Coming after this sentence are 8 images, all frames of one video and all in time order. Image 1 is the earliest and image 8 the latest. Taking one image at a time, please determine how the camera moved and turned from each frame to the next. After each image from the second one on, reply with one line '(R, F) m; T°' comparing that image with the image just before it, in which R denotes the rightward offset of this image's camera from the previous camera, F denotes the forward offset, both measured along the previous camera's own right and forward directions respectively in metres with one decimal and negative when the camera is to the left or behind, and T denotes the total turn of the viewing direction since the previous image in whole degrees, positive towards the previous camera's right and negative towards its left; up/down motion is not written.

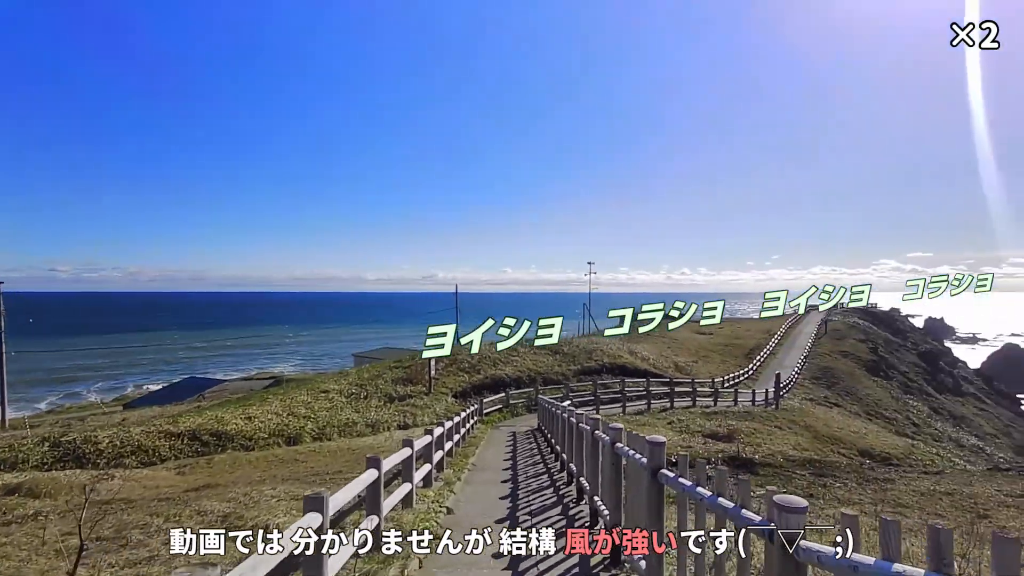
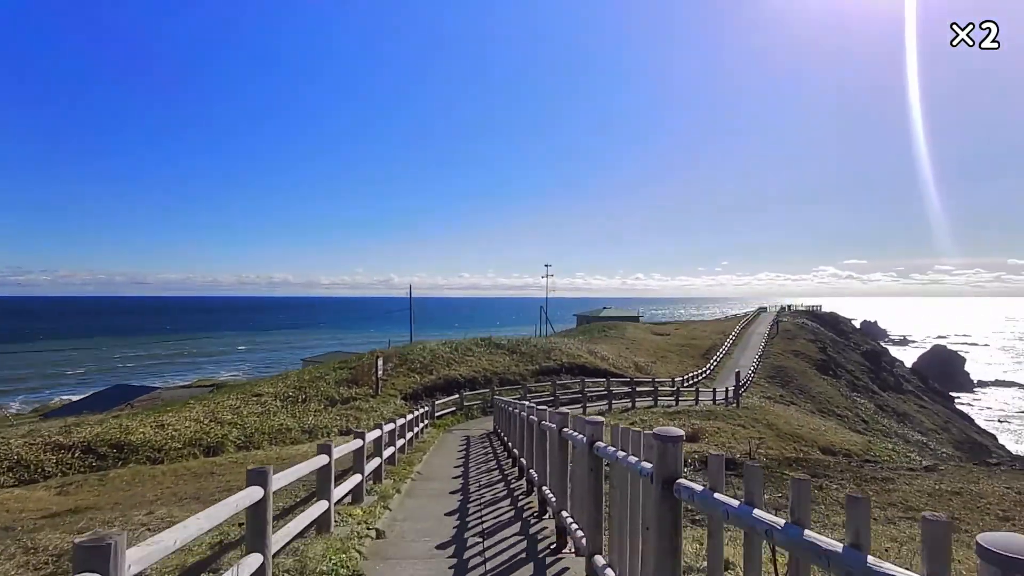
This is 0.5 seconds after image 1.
(+0.1, +1.6) m; +4°
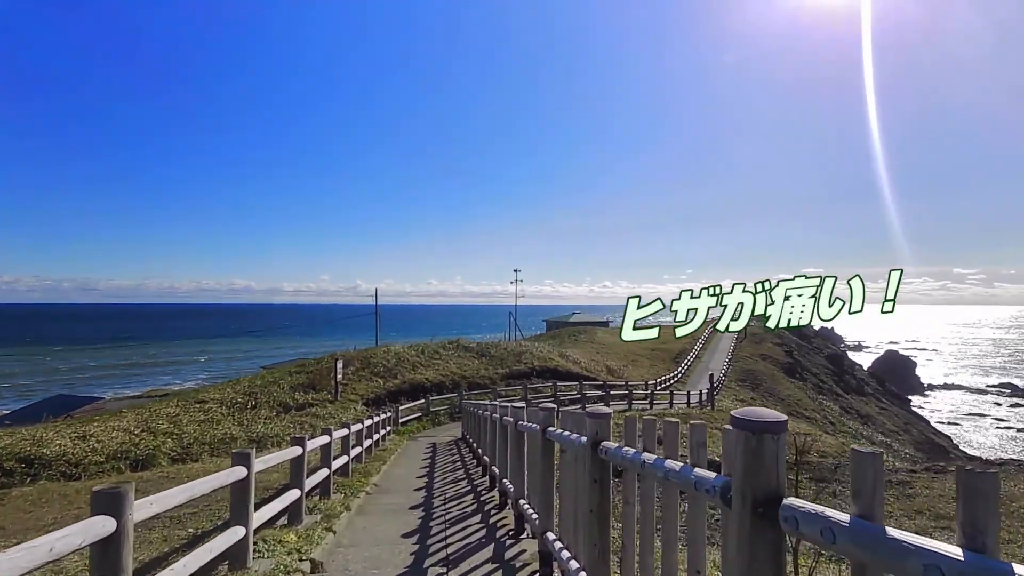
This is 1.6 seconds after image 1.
(0.0, +1.2) m; +3°
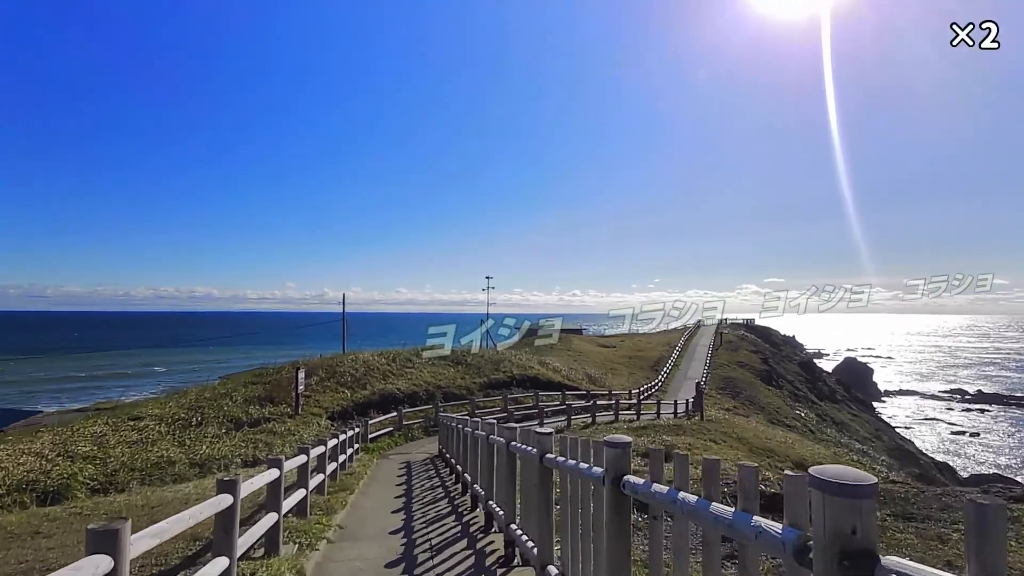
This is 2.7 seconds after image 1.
(-0.4, +1.8) m; +3°
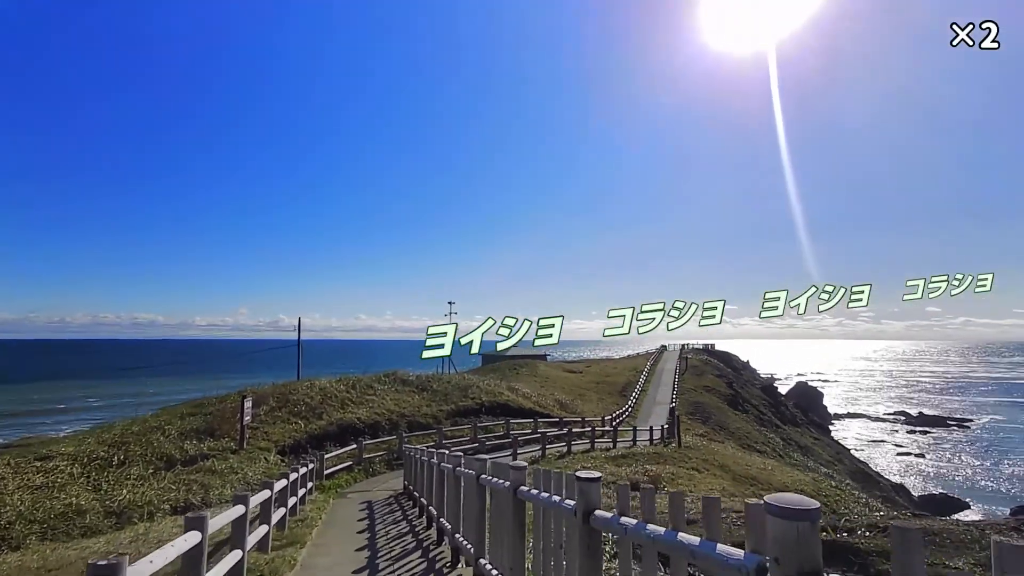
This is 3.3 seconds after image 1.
(-0.4, +1.5) m; +4°
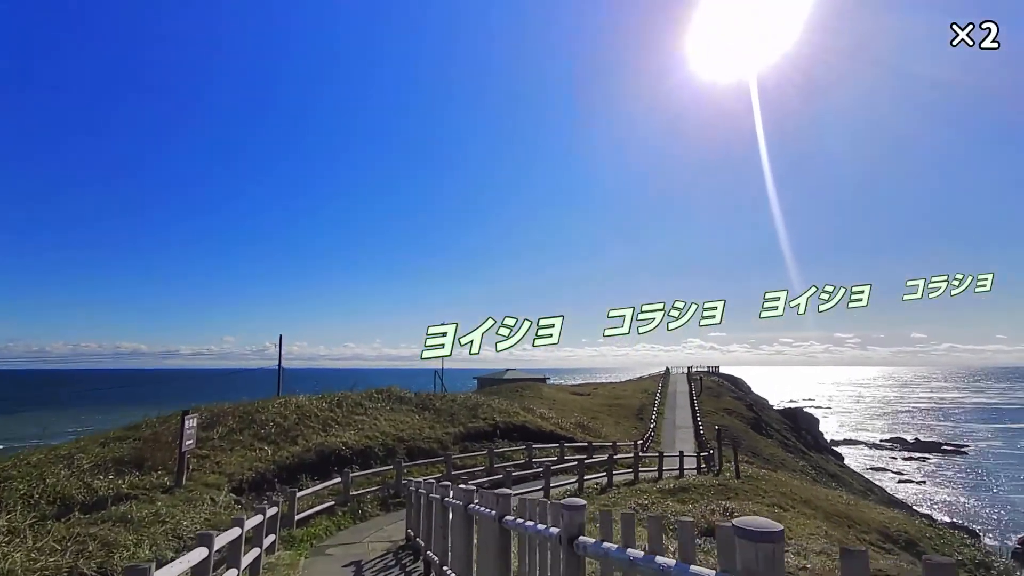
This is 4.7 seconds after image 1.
(-1.1, +4.5) m; +1°
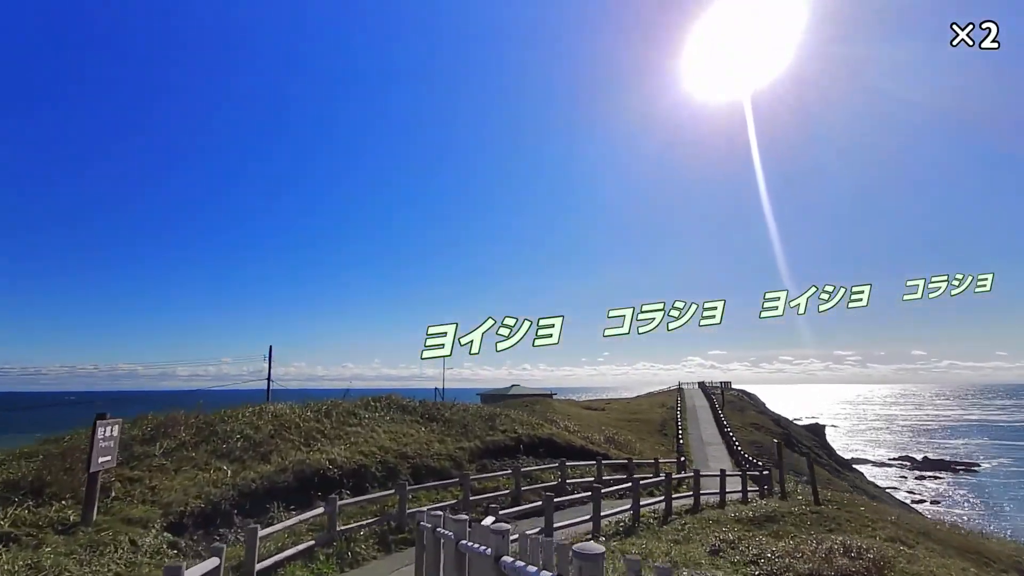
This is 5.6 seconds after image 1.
(-0.8, +3.7) m; 0°
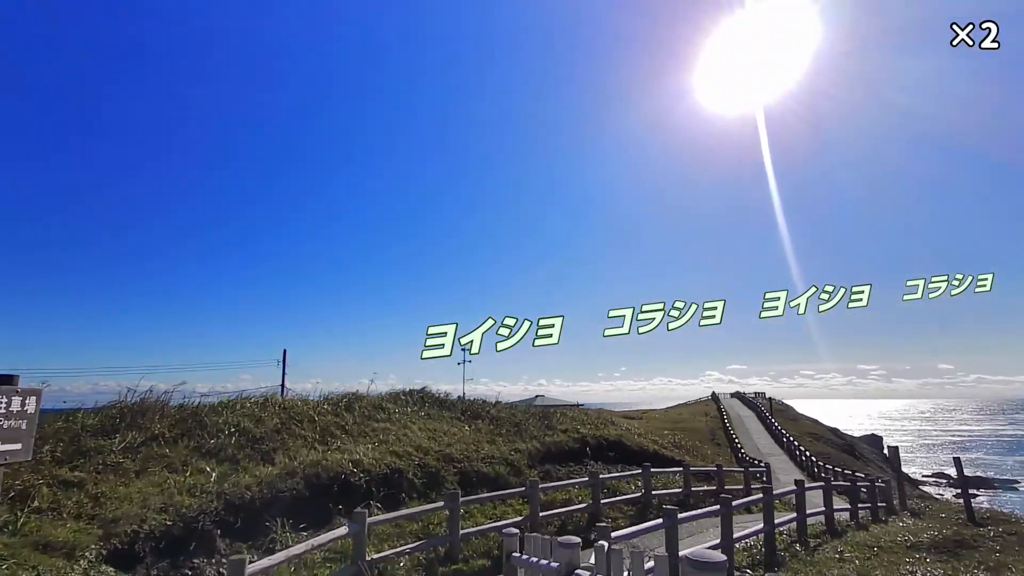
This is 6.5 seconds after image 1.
(-1.2, +3.3) m; -2°
